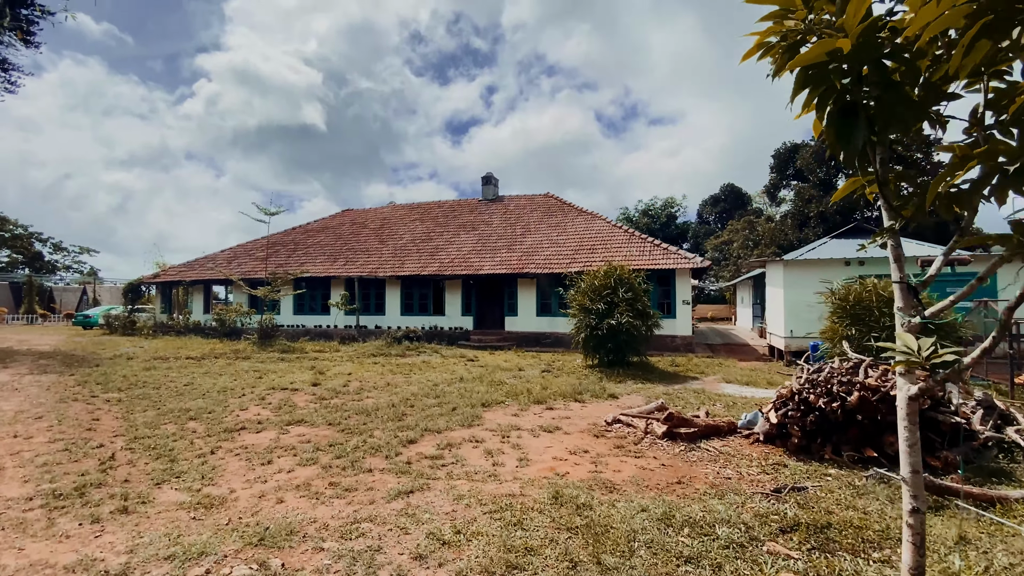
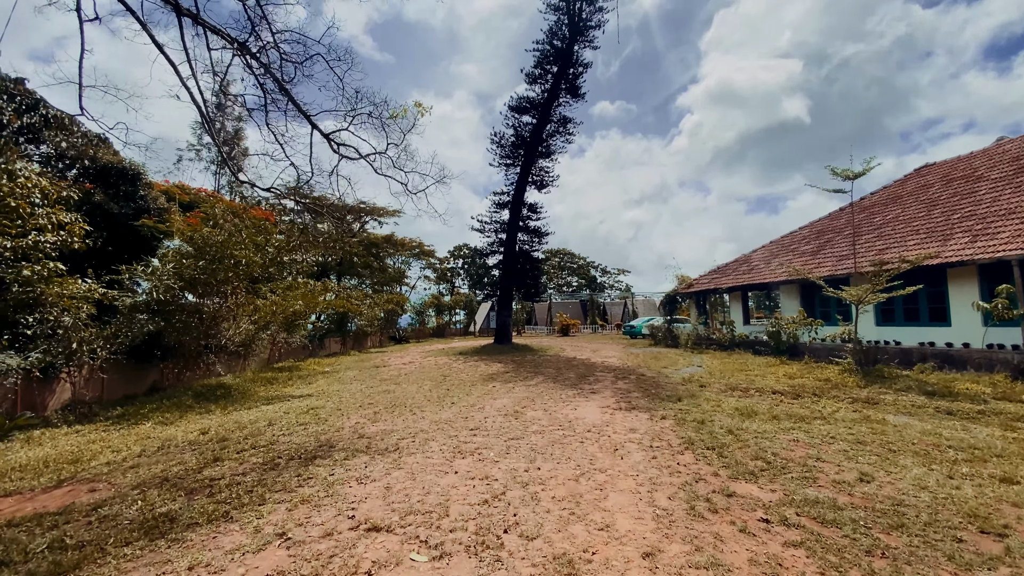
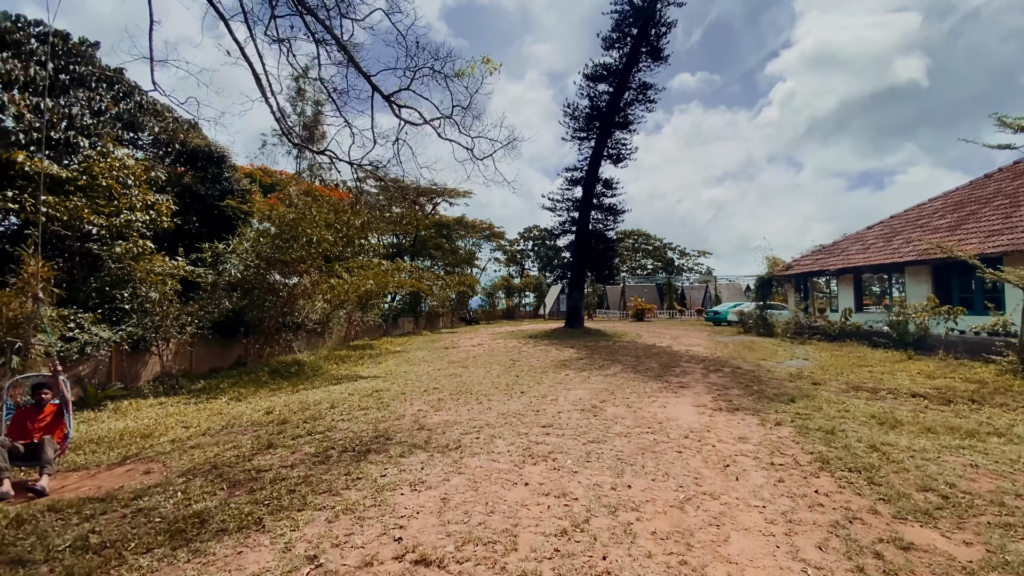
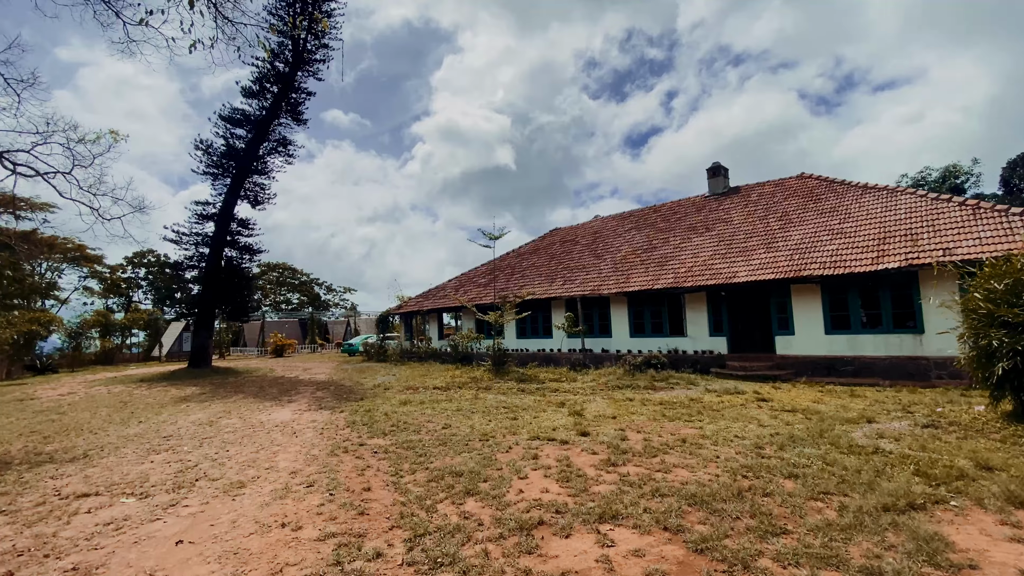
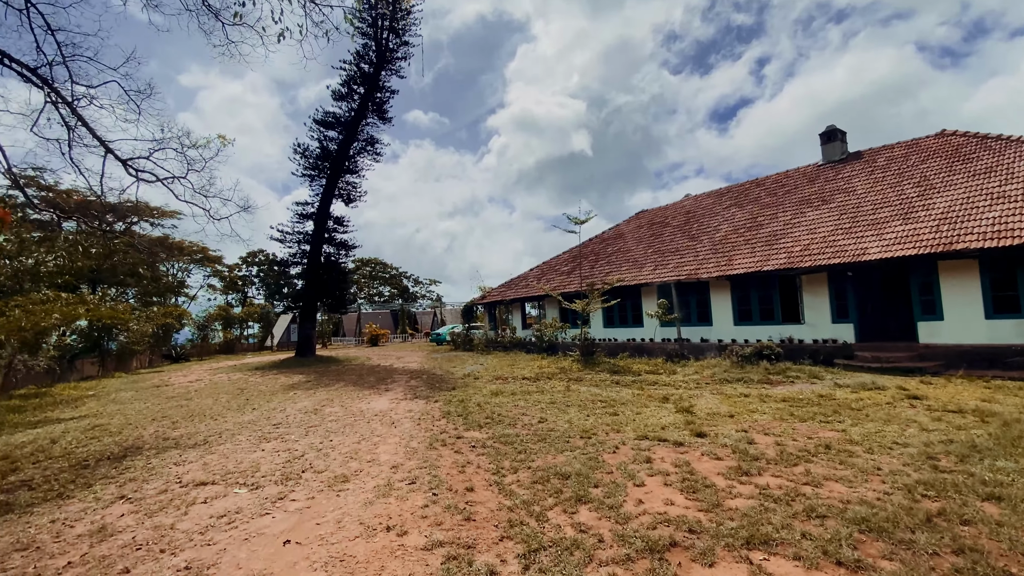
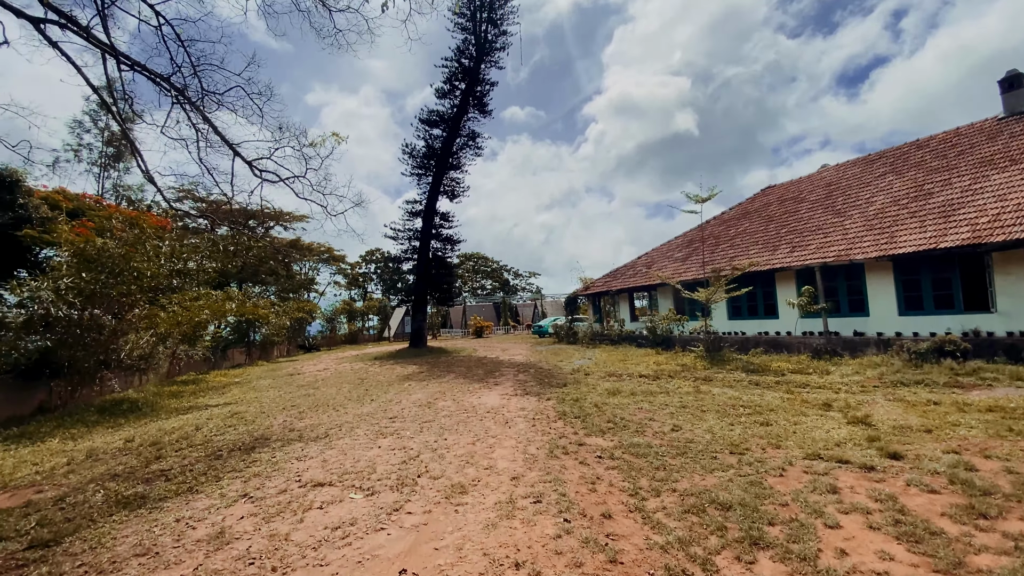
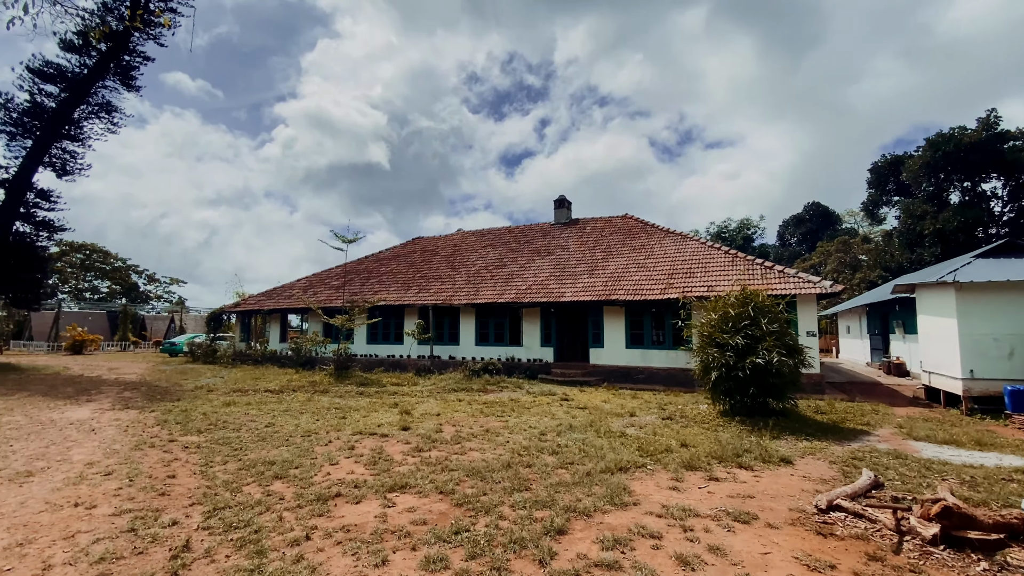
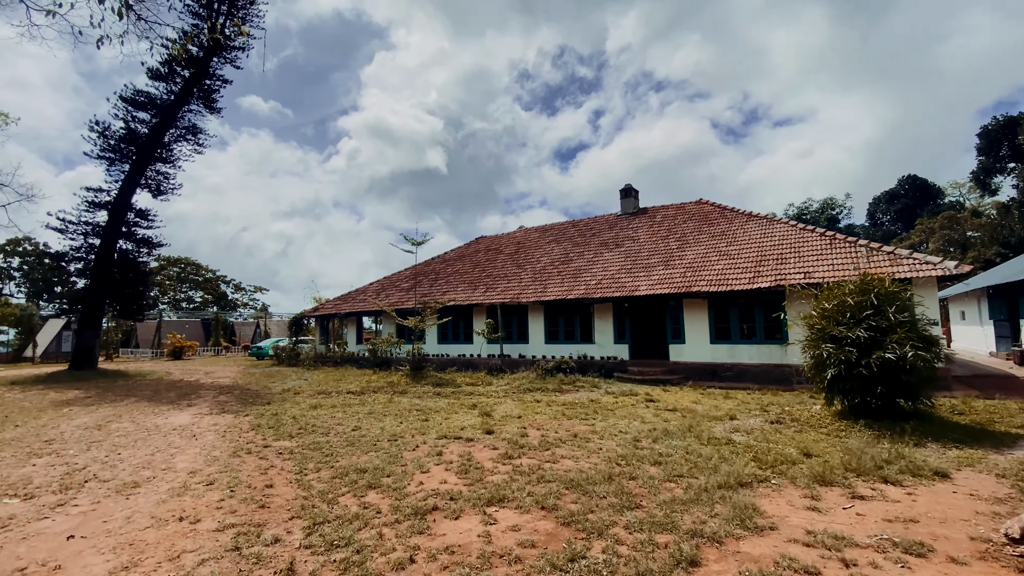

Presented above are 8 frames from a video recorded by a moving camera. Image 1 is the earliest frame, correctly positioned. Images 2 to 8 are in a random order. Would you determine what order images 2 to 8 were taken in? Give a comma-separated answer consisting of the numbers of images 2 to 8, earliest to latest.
7, 8, 4, 5, 6, 2, 3
